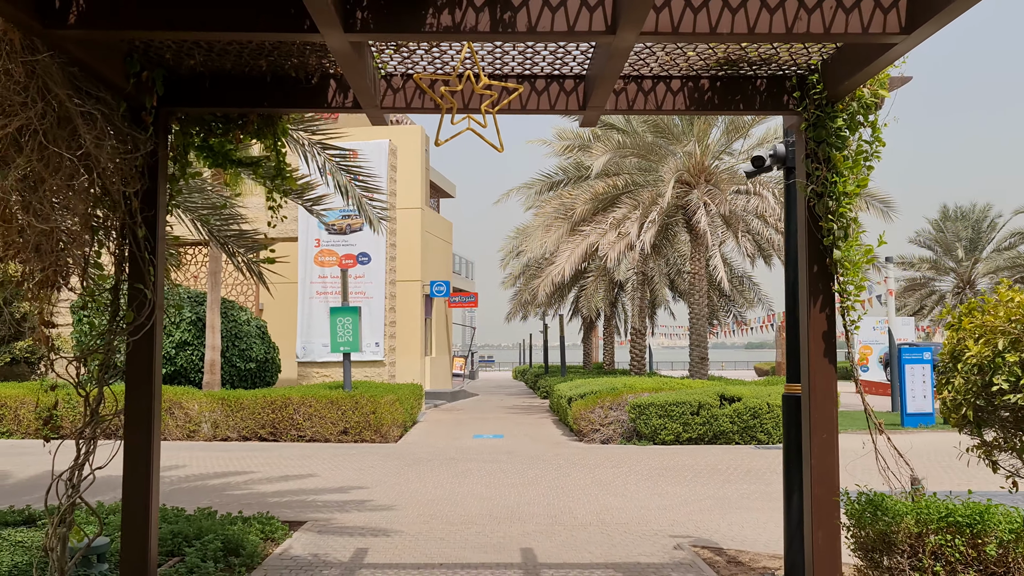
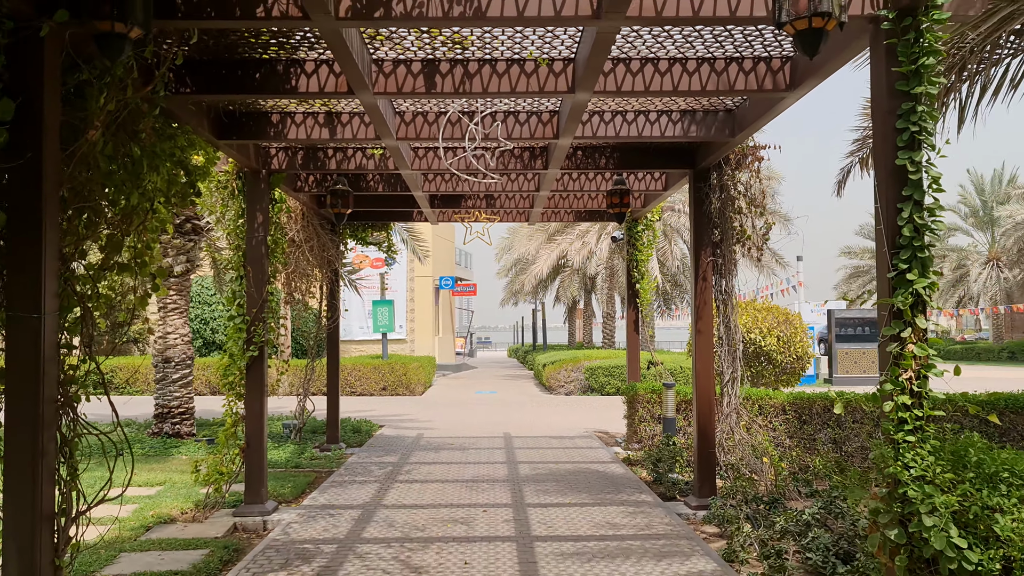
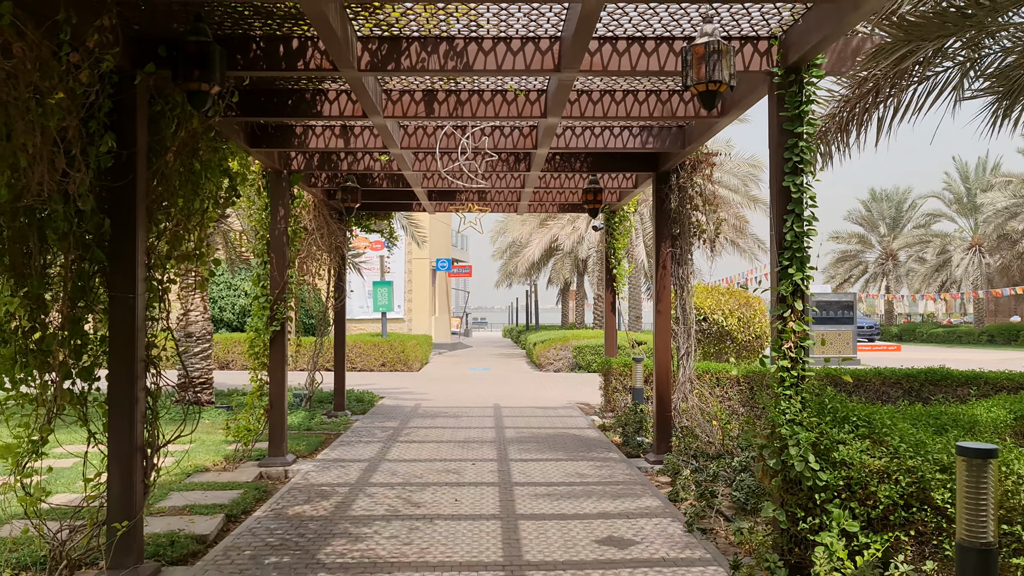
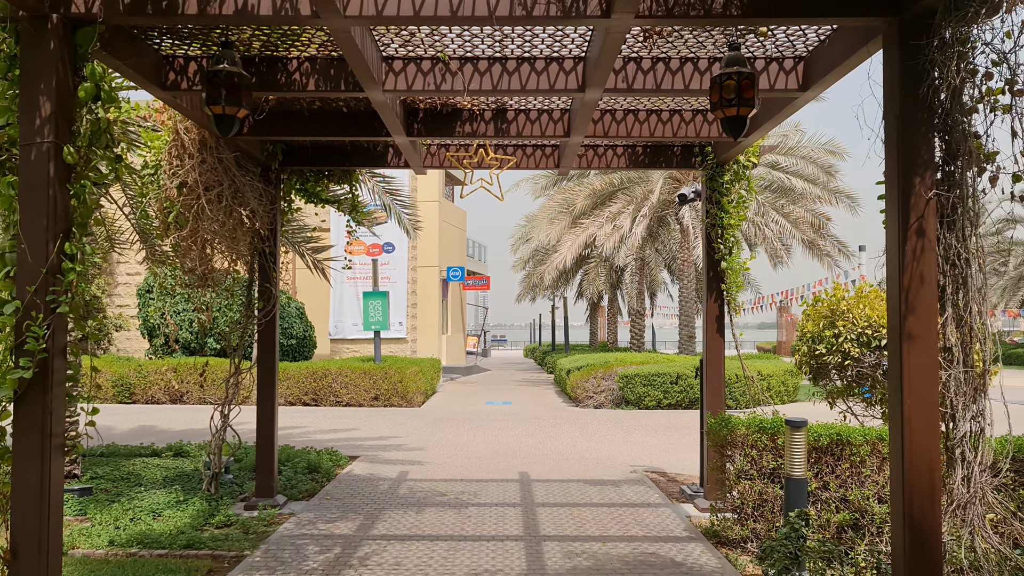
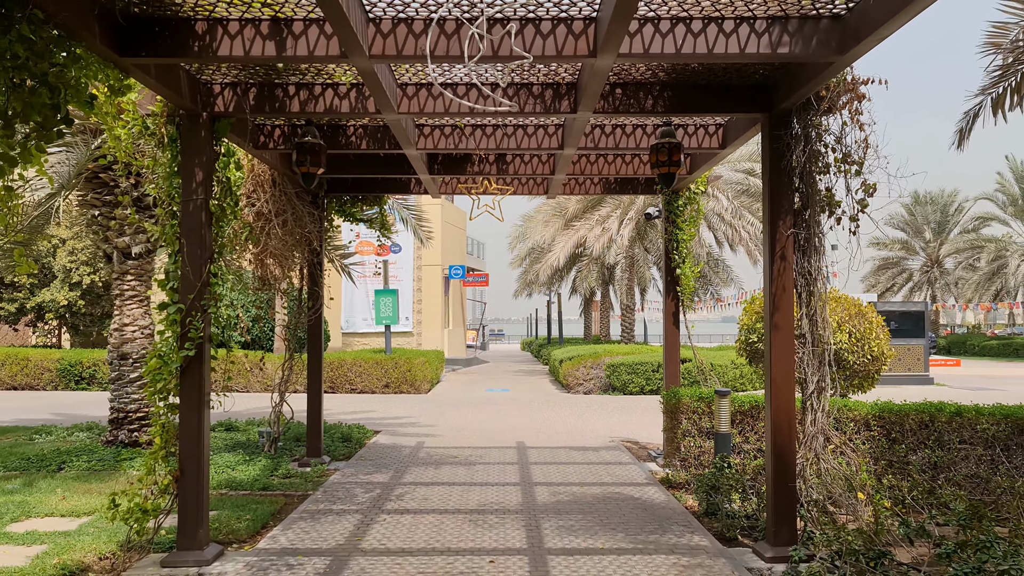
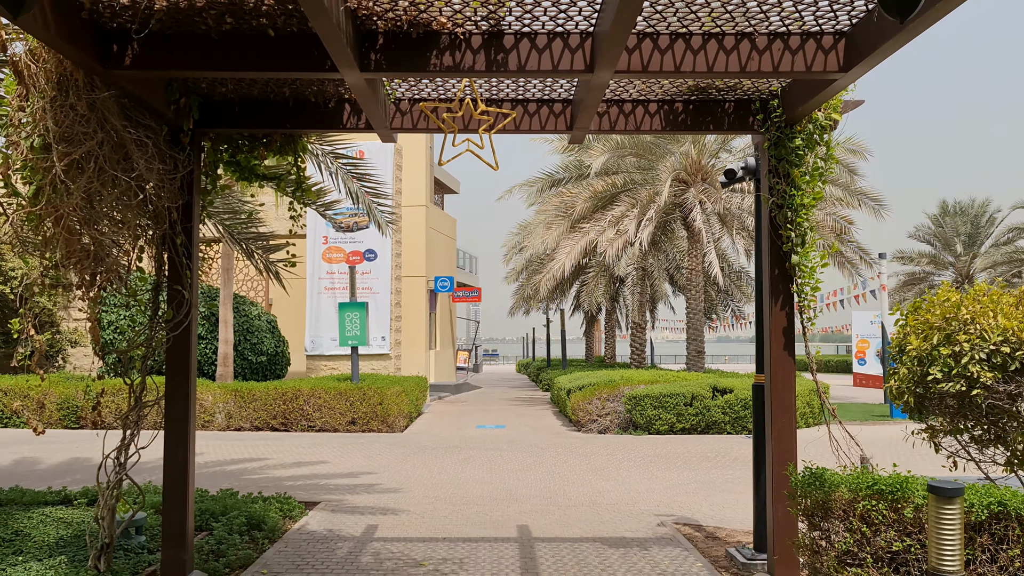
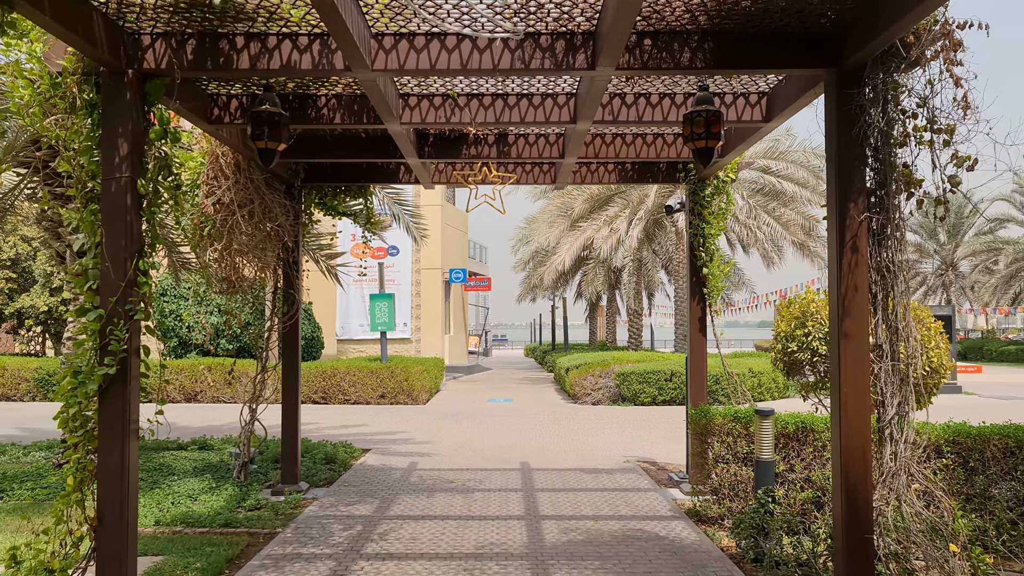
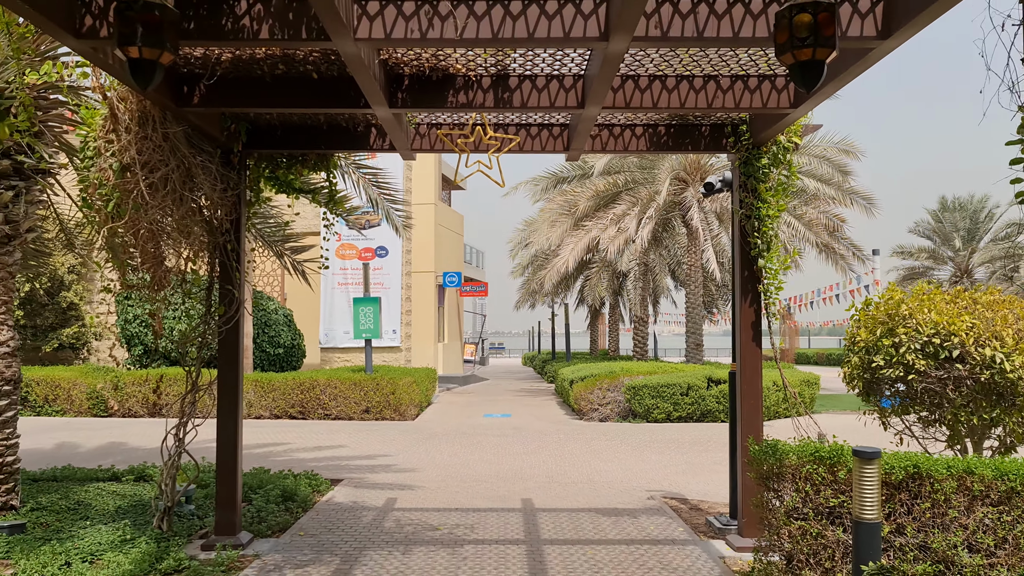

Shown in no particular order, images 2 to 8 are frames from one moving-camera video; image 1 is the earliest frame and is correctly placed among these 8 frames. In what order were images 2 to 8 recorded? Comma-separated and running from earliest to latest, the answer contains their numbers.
6, 8, 4, 7, 5, 2, 3
